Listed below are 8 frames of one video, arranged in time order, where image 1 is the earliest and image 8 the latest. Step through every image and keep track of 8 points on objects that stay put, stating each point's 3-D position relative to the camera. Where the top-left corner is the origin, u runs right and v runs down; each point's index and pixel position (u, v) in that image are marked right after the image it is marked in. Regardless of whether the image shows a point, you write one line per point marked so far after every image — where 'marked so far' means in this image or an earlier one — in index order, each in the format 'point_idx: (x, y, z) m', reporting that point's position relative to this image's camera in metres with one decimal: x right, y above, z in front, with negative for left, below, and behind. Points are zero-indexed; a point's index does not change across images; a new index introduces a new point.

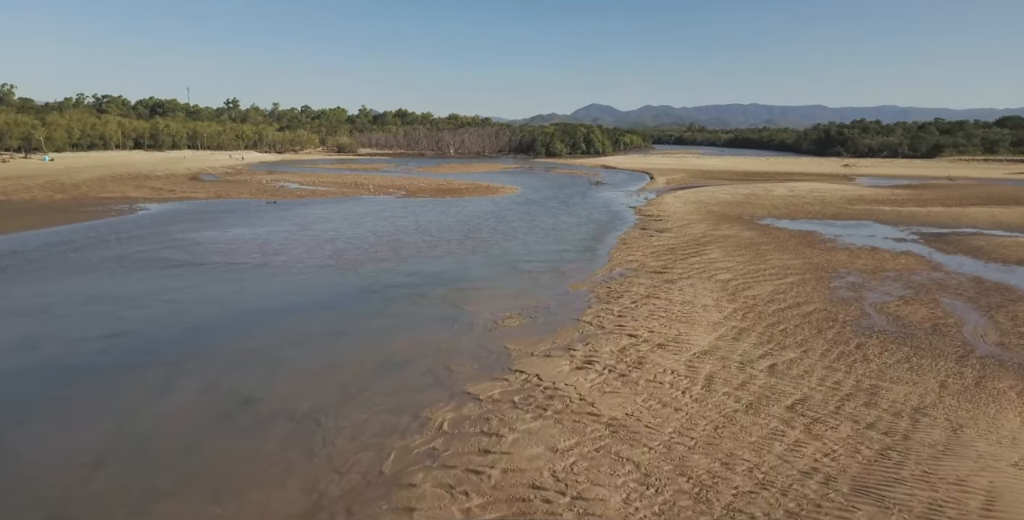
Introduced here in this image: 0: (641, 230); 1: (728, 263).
0: (+4.5, +0.9, +19.3) m
1: (+5.3, -0.1, +14.1) m
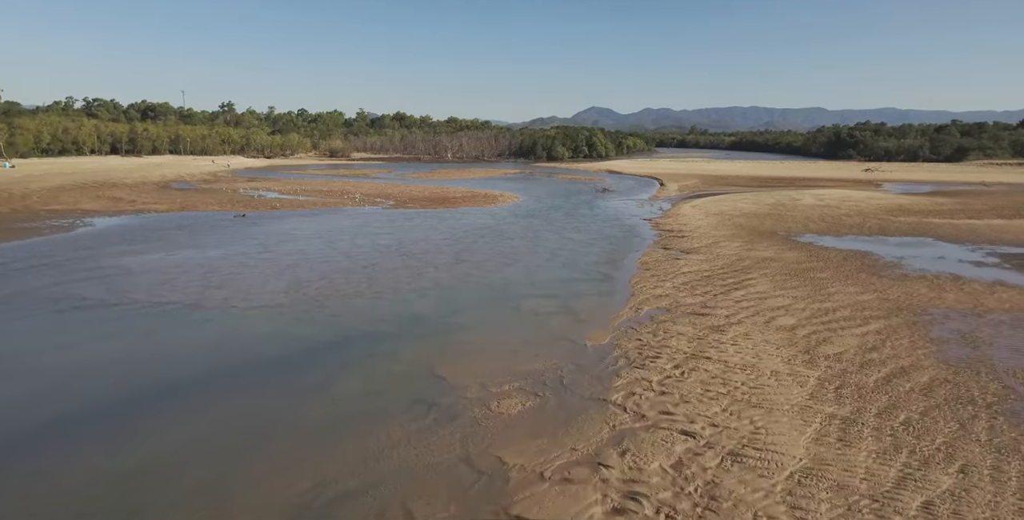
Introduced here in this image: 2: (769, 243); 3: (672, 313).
0: (+4.5, +0.2, +16.4) m
1: (+5.3, -0.8, +11.2) m
2: (+7.9, +0.5, +17.5) m
3: (+3.0, -1.0, +10.7) m
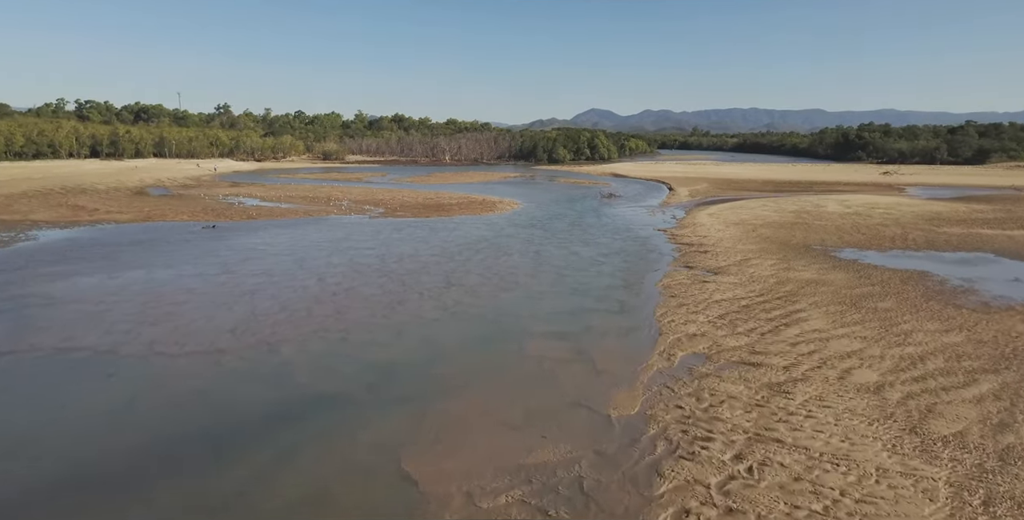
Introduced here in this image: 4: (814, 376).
0: (+4.5, -0.3, +14.2) m
1: (+5.3, -1.3, +8.9) m
2: (+7.9, 0.0, +15.3) m
3: (+3.0, -1.5, +8.4) m
4: (+4.1, -1.6, +7.7) m
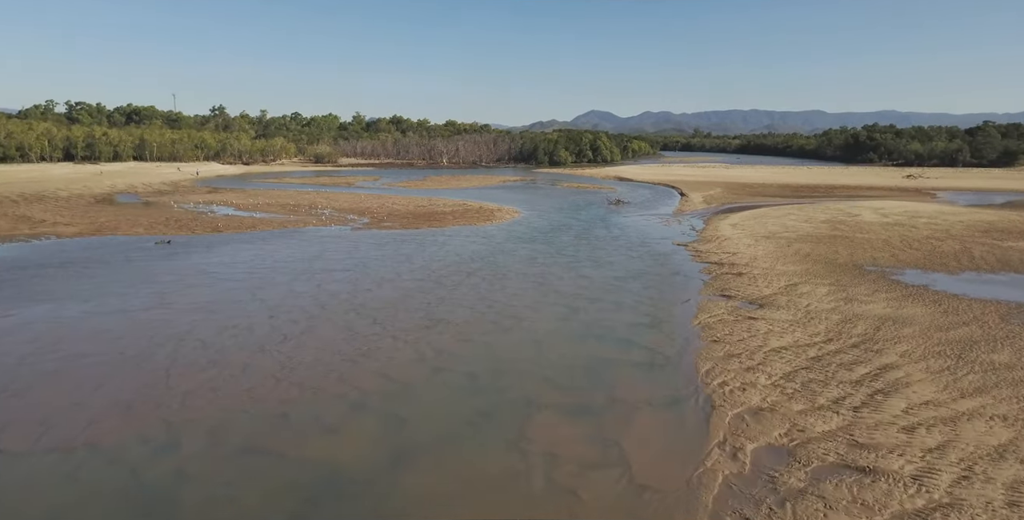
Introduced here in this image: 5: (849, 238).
0: (+4.4, -0.9, +11.5) m
1: (+5.3, -1.8, +6.3) m
2: (+7.9, -0.6, +12.6) m
3: (+3.0, -2.1, +5.8) m
4: (+4.1, -2.1, +5.1) m
5: (+11.1, +0.7, +18.8) m
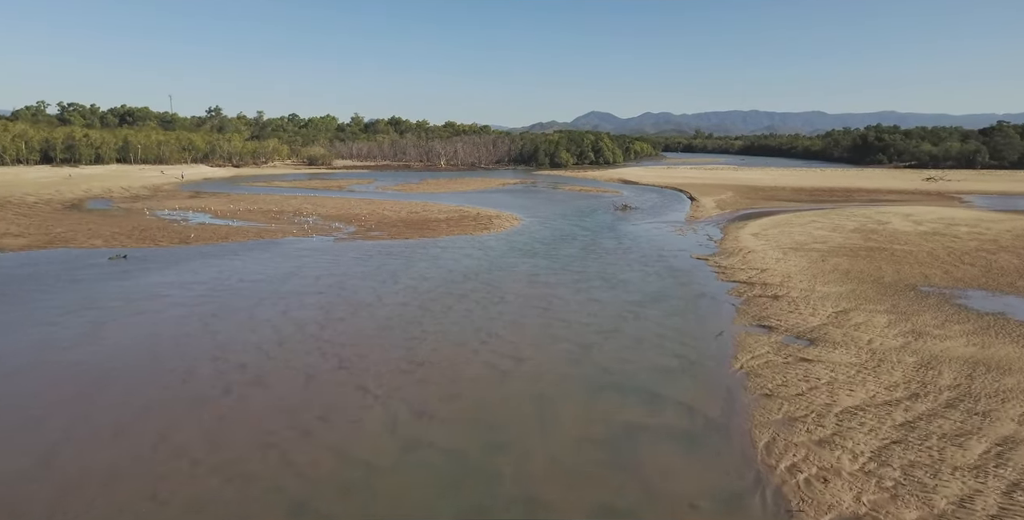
0: (+4.4, -1.3, +9.5) m
1: (+5.3, -2.3, +4.3) m
2: (+7.8, -1.0, +10.6) m
3: (+3.0, -2.5, +3.8) m
4: (+4.1, -2.6, +3.1) m
5: (+11.1, +0.3, +16.8) m
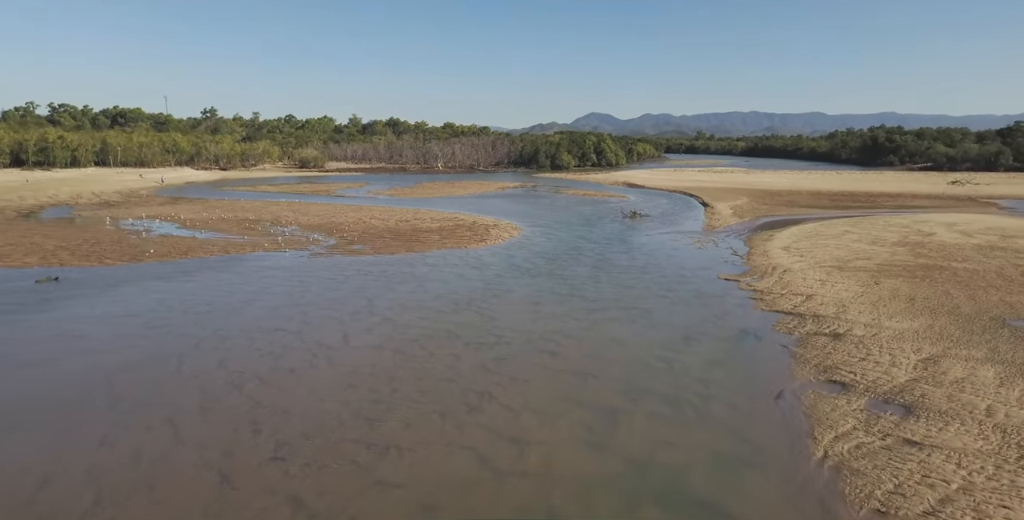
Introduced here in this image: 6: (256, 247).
0: (+4.4, -1.9, +7.2) m
1: (+5.3, -2.8, +1.9) m
2: (+7.8, -1.5, +8.3) m
3: (+2.9, -3.0, +1.4) m
4: (+4.0, -3.1, +0.8) m
5: (+11.0, -0.2, +14.4) m
6: (-8.4, +0.5, +18.7) m
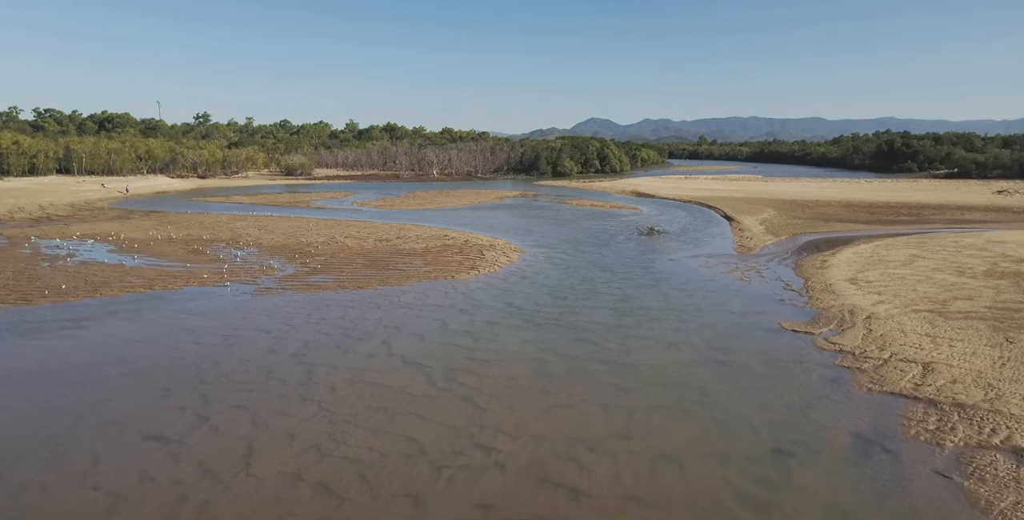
0: (+4.4, -2.7, +3.5) m
1: (+5.2, -3.5, -1.7) m
2: (+7.8, -2.3, +4.6) m
3: (+2.9, -3.8, -2.3) m
4: (+4.0, -3.8, -2.9) m
5: (+11.0, -1.1, +10.8) m
6: (-8.5, -0.5, +15.1) m
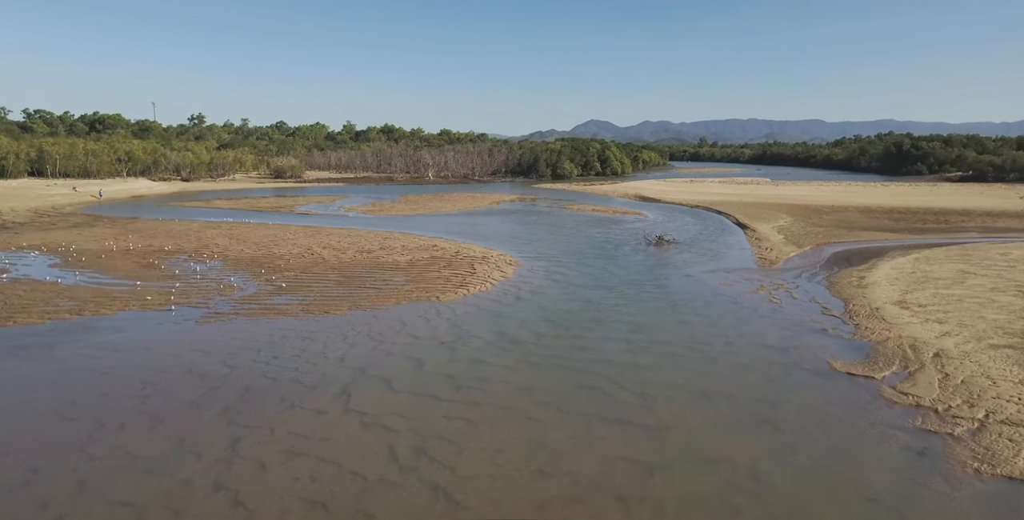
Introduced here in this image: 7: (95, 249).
0: (+4.2, -3.0, +1.4) m
1: (+5.1, -3.9, -3.8) m
2: (+7.7, -2.7, +2.6) m
3: (+2.8, -4.1, -4.4) m
4: (+3.9, -4.2, -5.0) m
5: (+10.9, -1.5, +8.7) m
6: (-8.6, -0.9, +13.0) m
7: (-13.5, +0.4, +18.7) m
